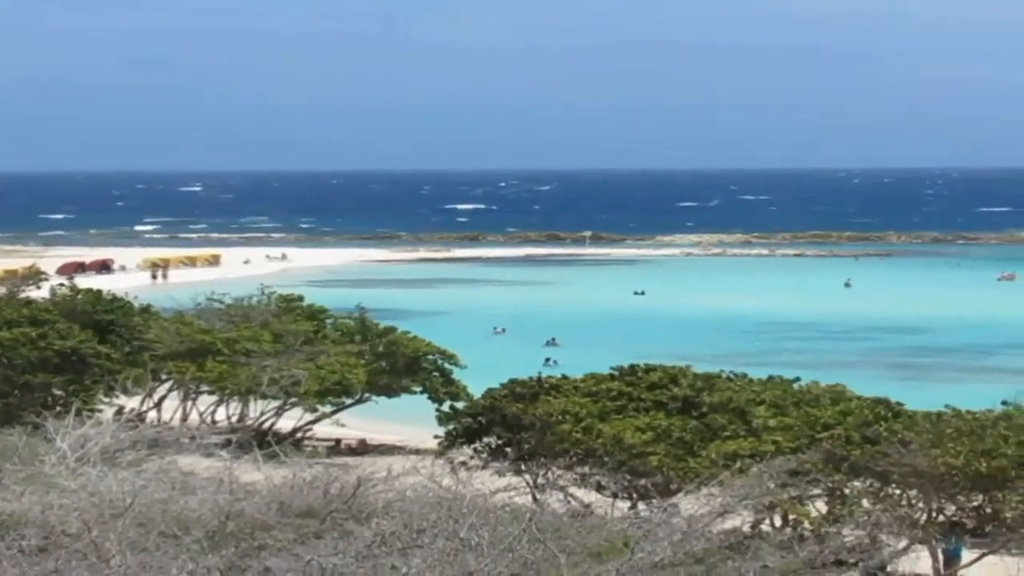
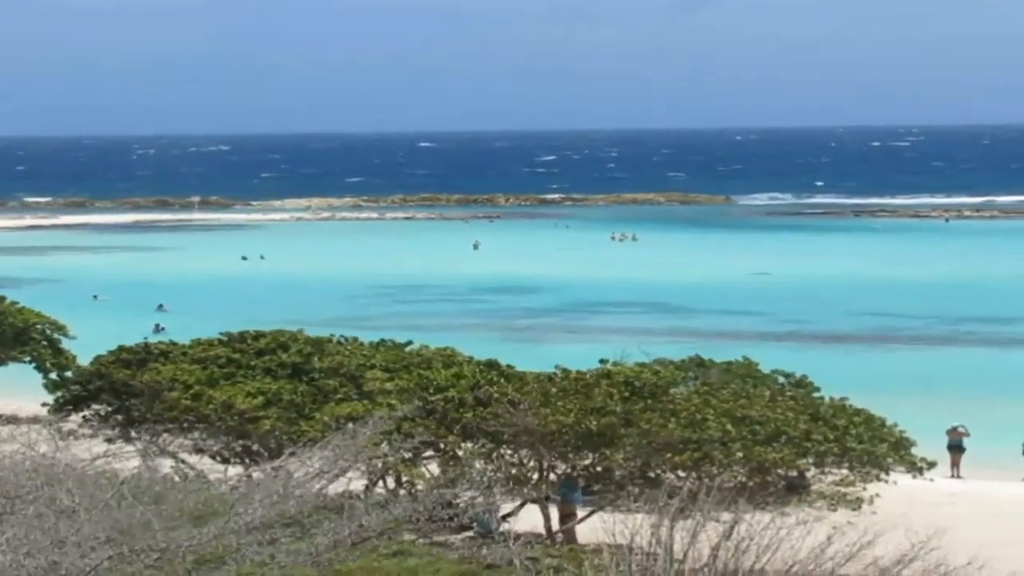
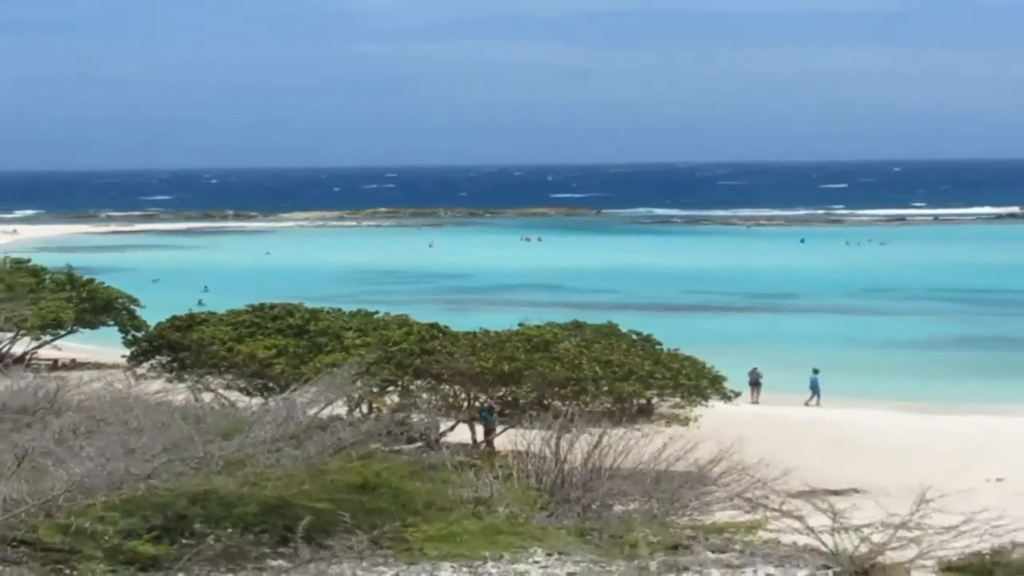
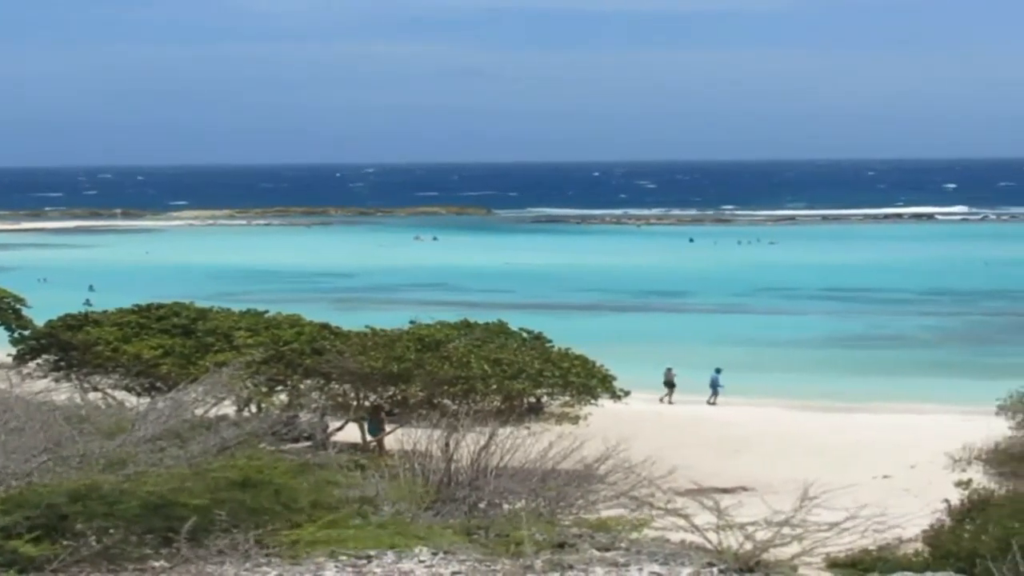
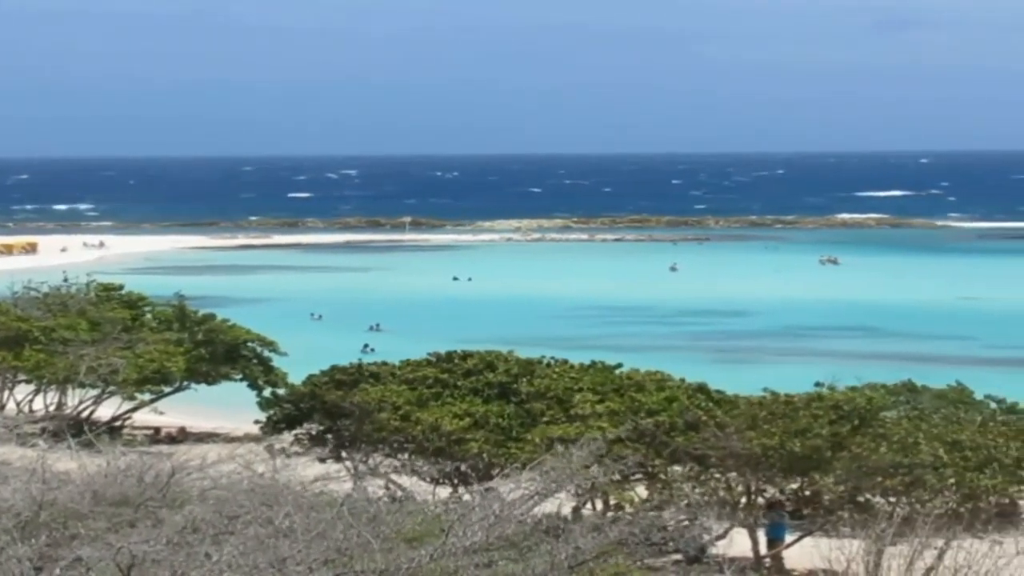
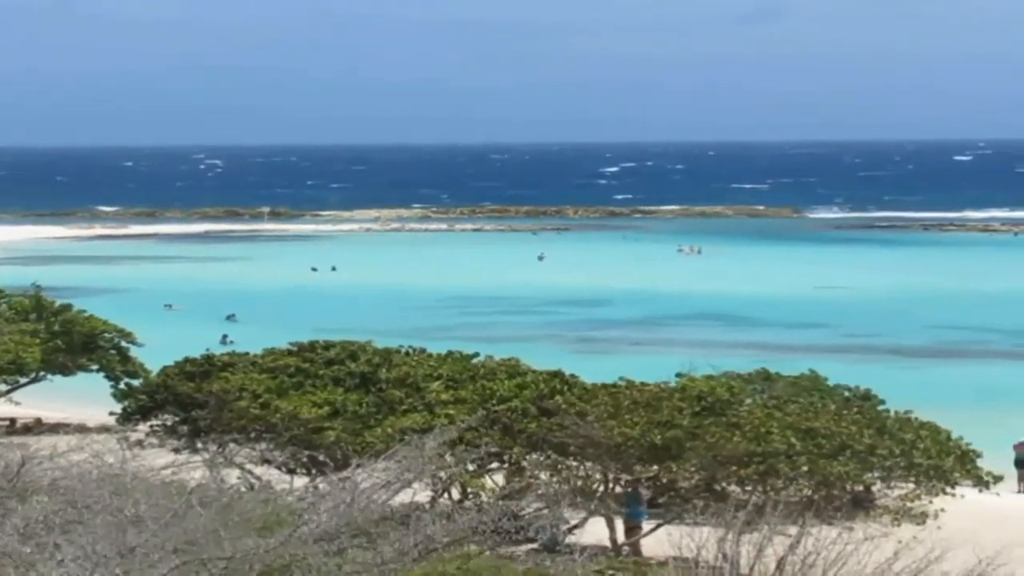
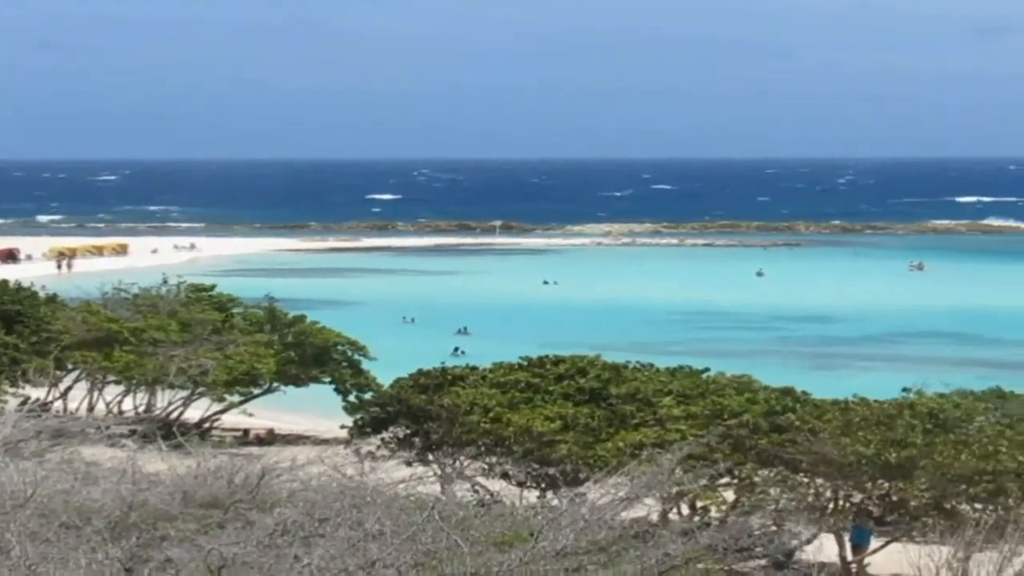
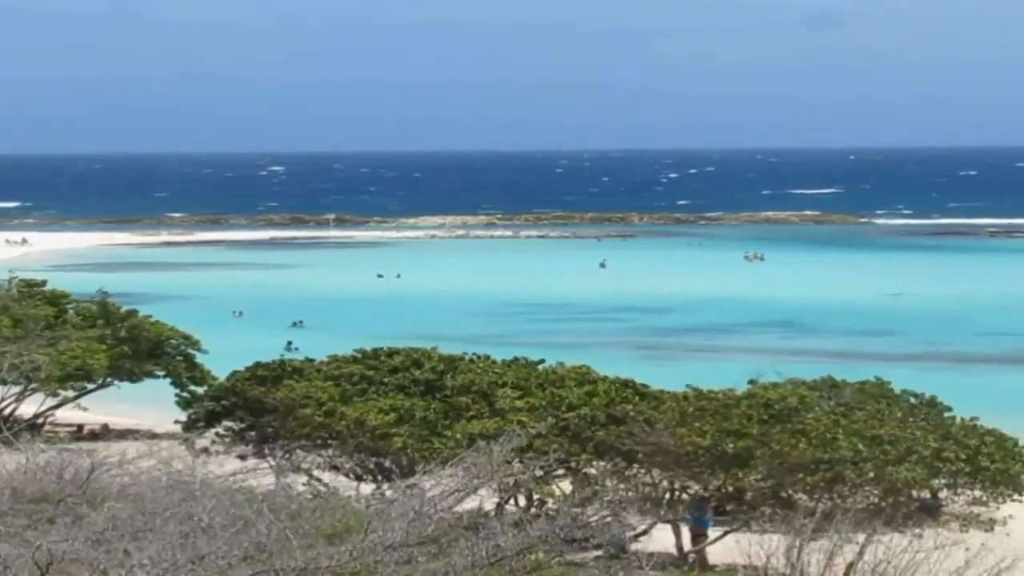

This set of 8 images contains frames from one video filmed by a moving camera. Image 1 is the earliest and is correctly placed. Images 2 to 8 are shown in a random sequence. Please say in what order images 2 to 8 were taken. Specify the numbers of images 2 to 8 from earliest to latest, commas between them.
7, 5, 8, 6, 2, 3, 4
